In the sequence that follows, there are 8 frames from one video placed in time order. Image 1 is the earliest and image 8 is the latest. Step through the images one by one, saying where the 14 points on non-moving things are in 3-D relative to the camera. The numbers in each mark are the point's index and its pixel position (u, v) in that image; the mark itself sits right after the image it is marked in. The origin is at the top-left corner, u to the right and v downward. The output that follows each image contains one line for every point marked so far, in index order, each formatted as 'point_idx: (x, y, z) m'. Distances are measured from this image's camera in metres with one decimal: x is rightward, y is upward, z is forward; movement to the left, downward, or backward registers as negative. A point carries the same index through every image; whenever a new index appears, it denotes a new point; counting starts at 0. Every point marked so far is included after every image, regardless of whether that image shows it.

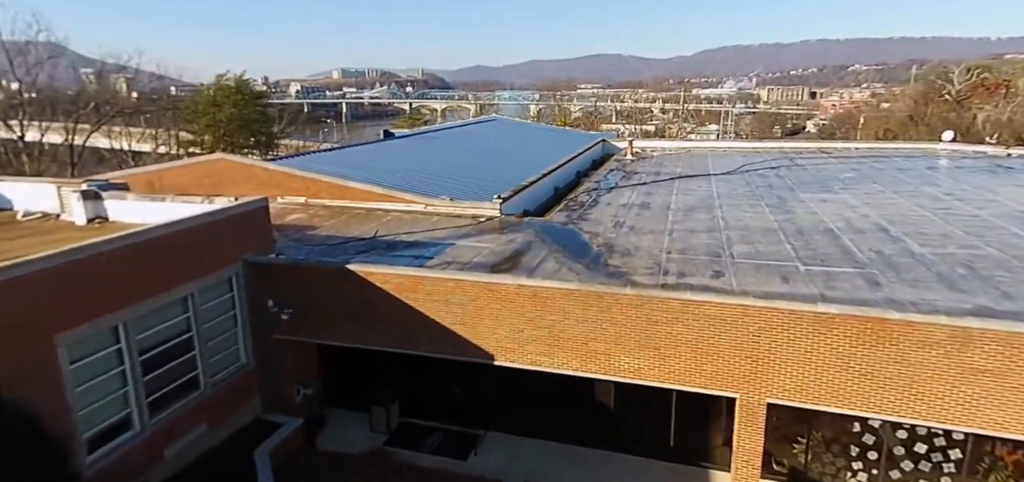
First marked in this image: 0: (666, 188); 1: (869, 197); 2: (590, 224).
0: (+3.0, +1.1, +11.2) m
1: (+6.0, +0.7, +9.5) m
2: (+1.1, +0.3, +8.2) m
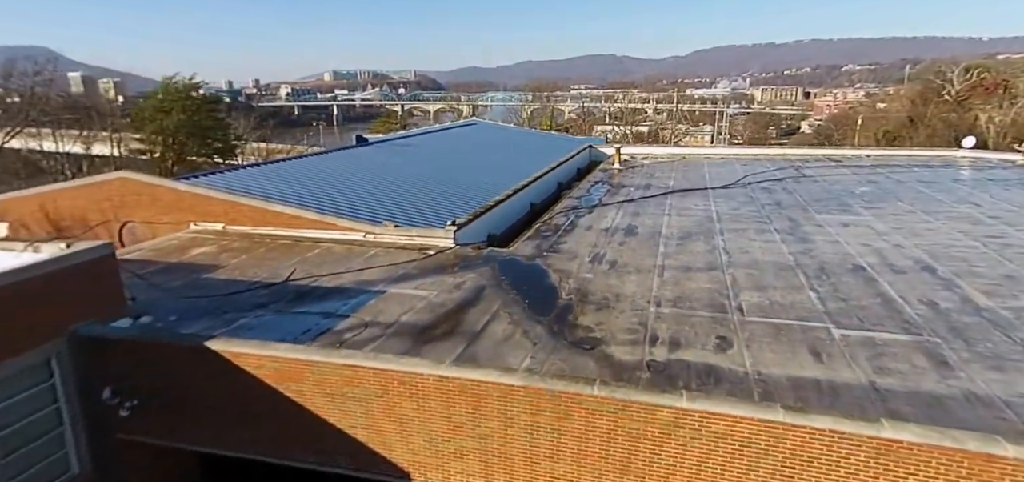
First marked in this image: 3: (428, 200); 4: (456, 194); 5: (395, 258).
0: (+2.5, +0.6, +9.7) m
1: (+5.5, +0.2, +8.0) m
2: (+0.6, -0.2, +6.7) m
3: (-1.4, +0.7, +9.2) m
4: (-1.0, +0.8, +10.0) m
5: (-1.4, -0.2, +6.6) m
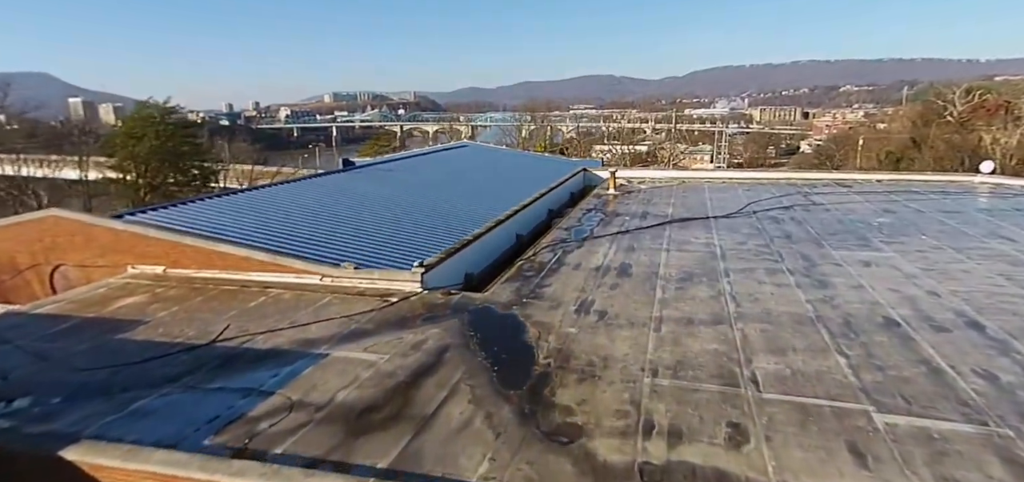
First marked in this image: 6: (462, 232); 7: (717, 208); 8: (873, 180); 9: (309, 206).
0: (+2.2, +0.1, +8.8) m
1: (+5.2, -0.3, +7.1) m
2: (+0.3, -0.7, +5.8) m
3: (-1.6, +0.2, +8.3) m
4: (-1.2, +0.3, +9.1) m
5: (-1.6, -0.7, +5.7) m
6: (-0.8, +0.2, +9.5) m
7: (+4.1, +0.7, +11.4) m
8: (+9.5, +1.6, +14.7) m
9: (-3.5, +0.6, +9.6) m
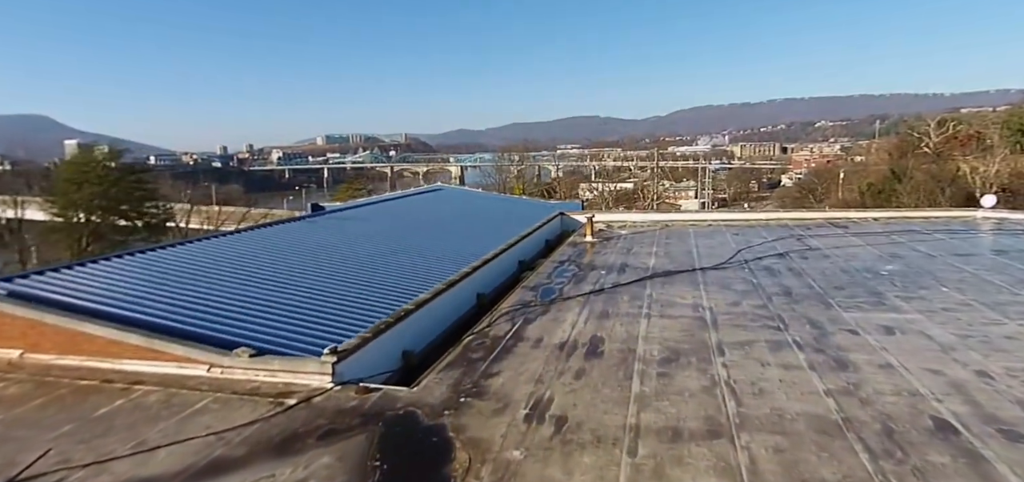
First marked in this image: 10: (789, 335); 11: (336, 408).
0: (+1.6, -0.8, +7.5) m
1: (+4.6, -0.9, +5.8) m
2: (-0.2, -1.3, +4.4) m
3: (-2.3, -0.7, +6.9) m
4: (-1.9, -0.7, +7.8) m
5: (-2.2, -1.4, +4.3) m
6: (-1.4, -0.7, +8.1) m
7: (+3.4, -0.3, +10.1) m
8: (+8.7, +0.6, +13.7) m
9: (-4.1, -0.4, +8.2) m
10: (+2.9, -1.0, +5.8) m
11: (-1.4, -1.3, +4.5) m
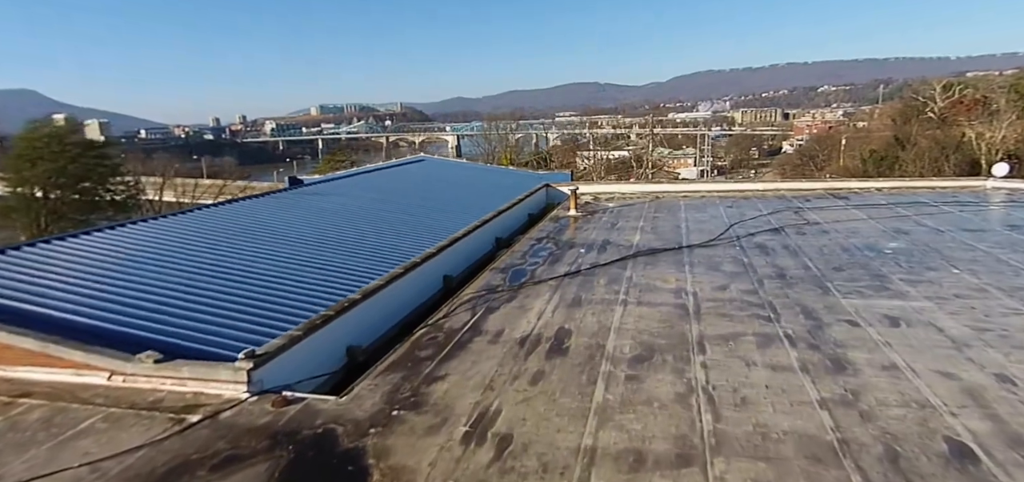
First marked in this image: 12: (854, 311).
0: (+1.2, -0.5, +6.8) m
1: (+4.2, -0.7, +5.1) m
2: (-0.6, -1.2, +3.7) m
3: (-2.7, -0.5, +6.2) m
4: (-2.3, -0.4, +7.1) m
5: (-2.6, -1.3, +3.6) m
6: (-1.9, -0.4, +7.4) m
7: (+3.0, +0.1, +9.4) m
8: (+8.2, +1.2, +12.9) m
9: (-4.6, -0.1, +7.5) m
10: (+2.5, -0.8, +5.2) m
11: (-1.8, -1.3, +3.8) m
12: (+3.3, -0.7, +5.5) m
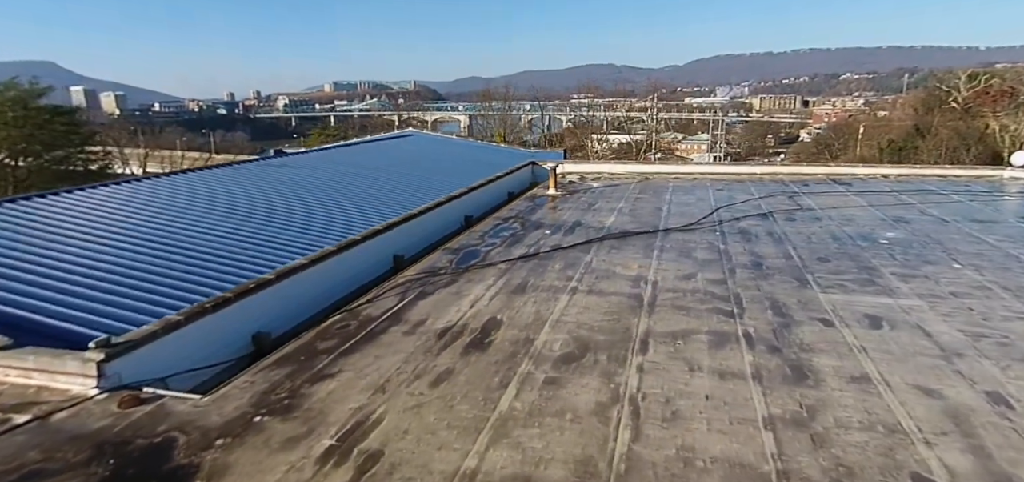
0: (+0.6, -0.3, +6.1) m
1: (+3.6, -0.6, +4.4) m
2: (-1.3, -1.1, +3.1) m
3: (-3.3, -0.2, +5.6) m
4: (-2.9, -0.1, +6.4) m
5: (-3.3, -1.1, +3.0) m
6: (-2.4, -0.1, +6.7) m
7: (+2.5, +0.4, +8.7) m
8: (+7.8, +1.4, +12.0) m
9: (-5.1, +0.2, +6.9) m
10: (+1.8, -0.7, +4.5) m
11: (-2.5, -1.1, +3.2) m
12: (+2.7, -0.6, +4.7) m
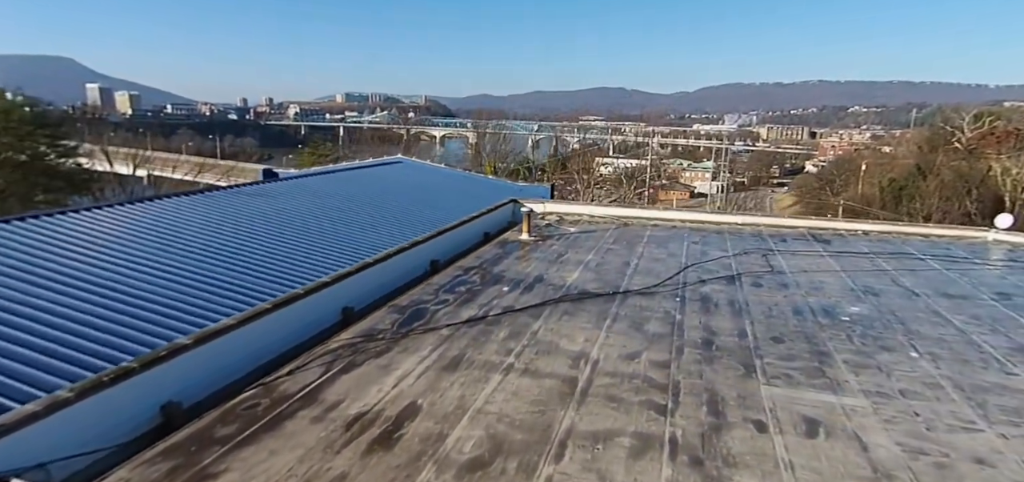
0: (0.0, -1.0, +5.9) m
1: (+2.9, -1.4, +4.1) m
2: (-2.0, -1.6, +2.8) m
3: (-3.9, -0.8, +5.4) m
4: (-3.5, -0.7, +6.2) m
5: (-3.9, -1.6, +2.8) m
6: (-3.0, -0.8, +6.5) m
7: (+1.9, -0.5, +8.4) m
8: (+7.3, +0.2, +11.8) m
9: (-5.7, -0.3, +6.7) m
10: (+1.2, -1.4, +4.2) m
11: (-3.1, -1.6, +2.9) m
12: (+2.0, -1.3, +4.5) m
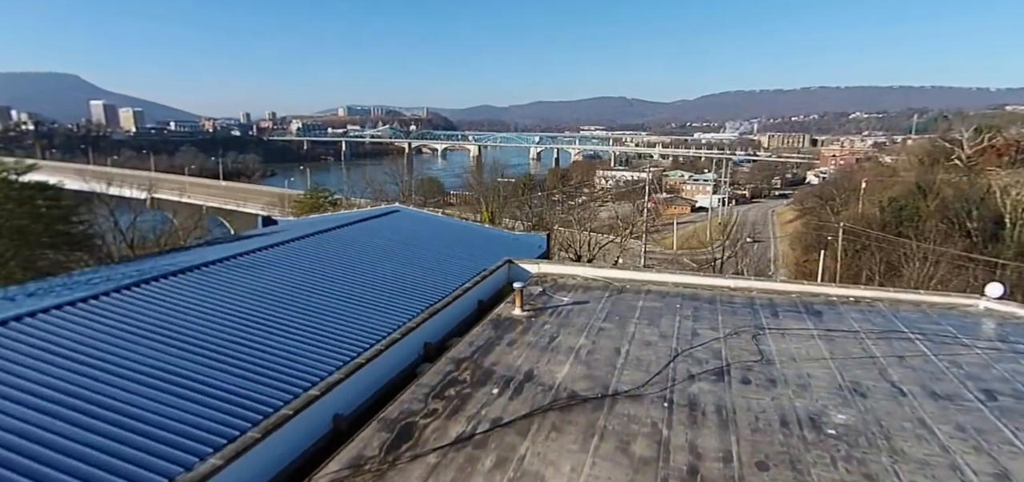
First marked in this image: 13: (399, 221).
0: (-0.2, -2.4, +5.9) m
1: (+2.8, -2.7, +4.1) m
2: (-2.1, -3.0, +2.9) m
3: (-4.1, -2.2, +5.5) m
4: (-3.6, -2.2, +6.3) m
5: (-4.1, -2.9, +2.8) m
6: (-3.2, -2.2, +6.6) m
7: (+1.8, -1.9, +8.5) m
8: (+7.1, -1.2, +11.8) m
9: (-5.9, -1.8, +6.8) m
10: (+1.0, -2.7, +4.2) m
11: (-3.3, -2.9, +3.0) m
12: (+1.9, -2.6, +4.5) m
13: (-3.8, +0.7, +19.4) m
